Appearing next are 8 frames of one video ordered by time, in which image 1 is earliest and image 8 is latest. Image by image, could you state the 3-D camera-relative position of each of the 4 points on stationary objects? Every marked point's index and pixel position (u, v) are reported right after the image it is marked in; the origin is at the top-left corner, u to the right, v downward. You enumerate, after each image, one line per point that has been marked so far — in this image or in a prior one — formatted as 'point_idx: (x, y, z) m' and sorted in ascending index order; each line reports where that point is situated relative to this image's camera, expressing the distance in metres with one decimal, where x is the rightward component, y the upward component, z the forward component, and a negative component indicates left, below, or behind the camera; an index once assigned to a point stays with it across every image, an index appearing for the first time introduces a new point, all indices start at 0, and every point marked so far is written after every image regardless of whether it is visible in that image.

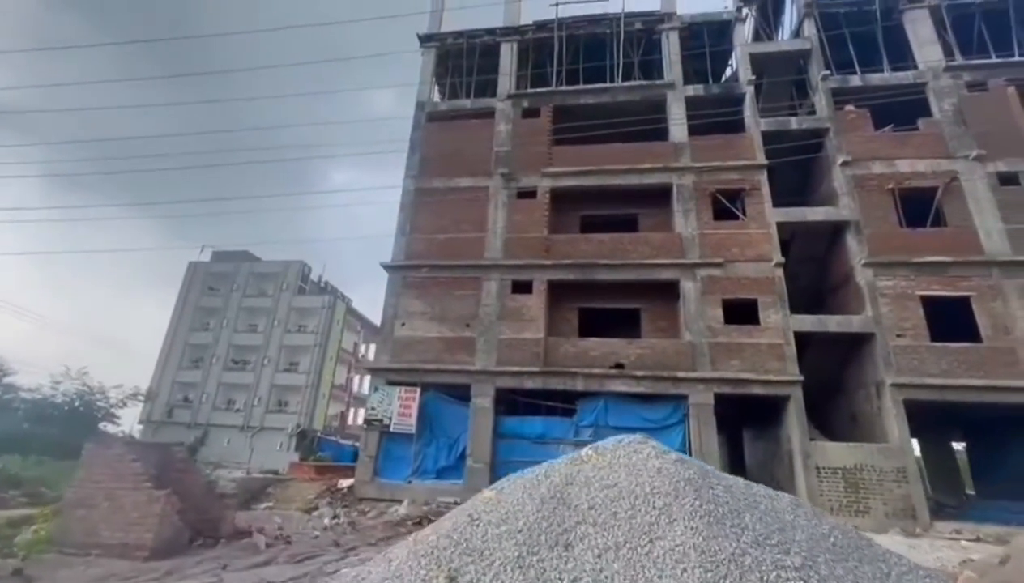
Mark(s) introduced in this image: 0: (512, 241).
0: (+0.4, +1.6, +18.0) m
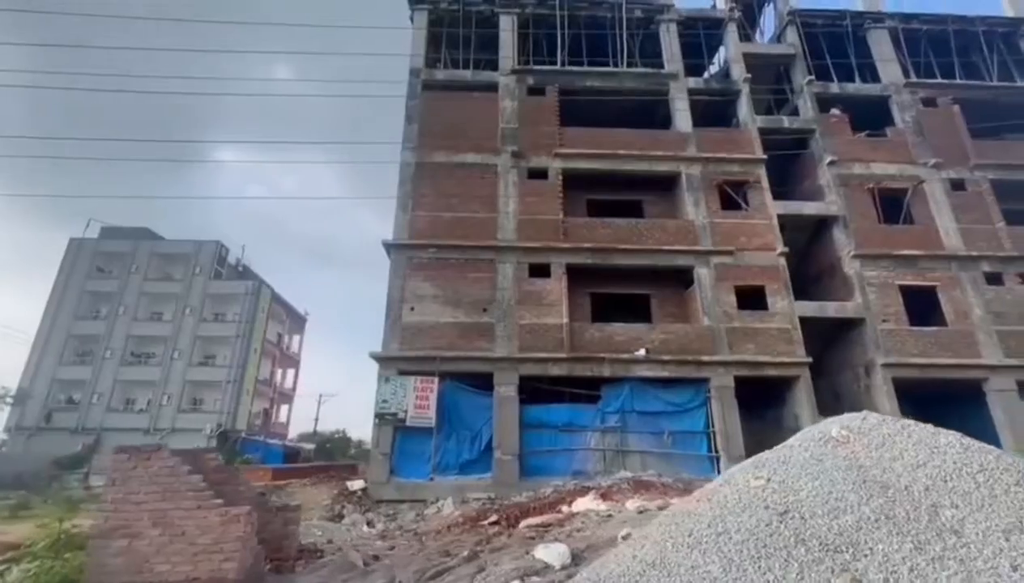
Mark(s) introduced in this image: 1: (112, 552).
0: (+0.4, +2.0, +17.4) m
1: (-4.7, -3.0, +6.8) m
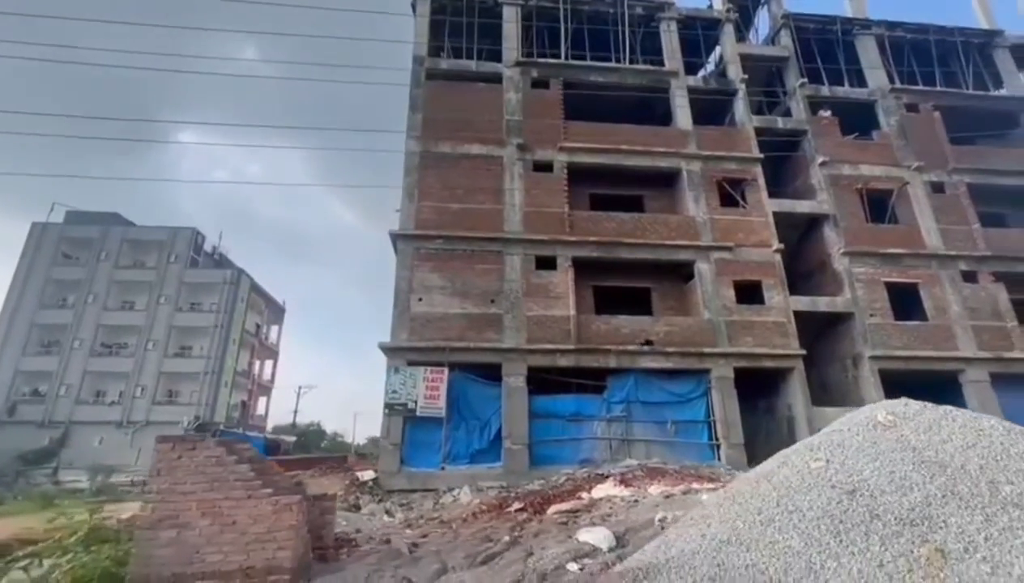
0: (+0.5, +2.3, +17.5) m
1: (-4.0, -2.8, +6.7) m
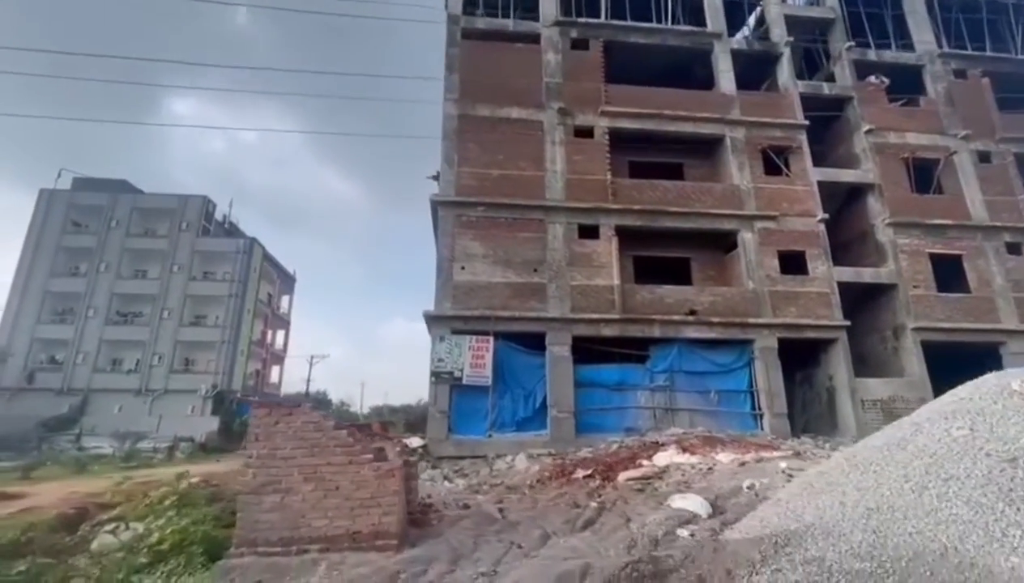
0: (+1.6, +3.2, +17.2) m
1: (-2.7, -2.4, +6.5) m
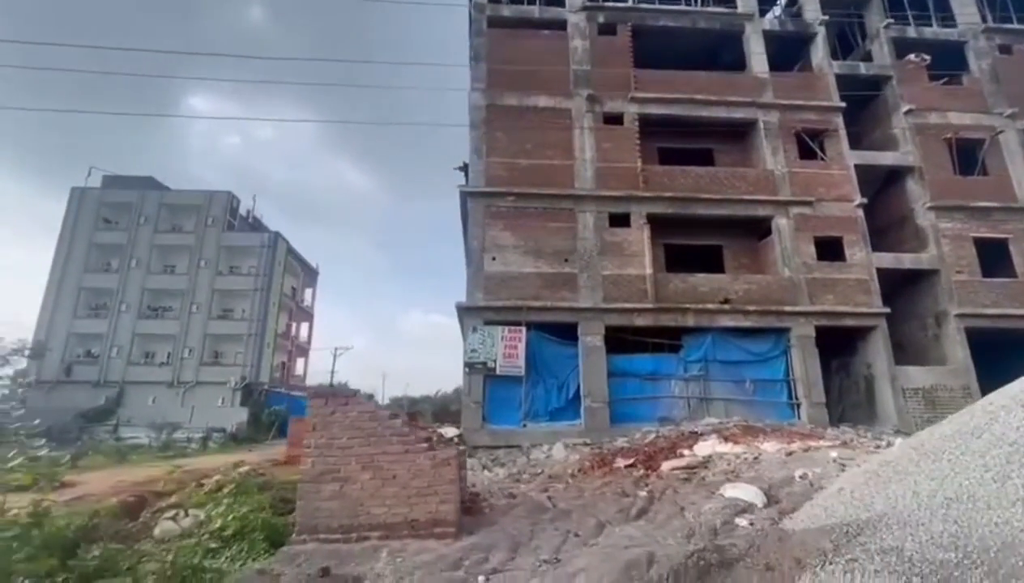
0: (+2.5, +3.5, +17.1) m
1: (-2.1, -2.3, +6.6) m
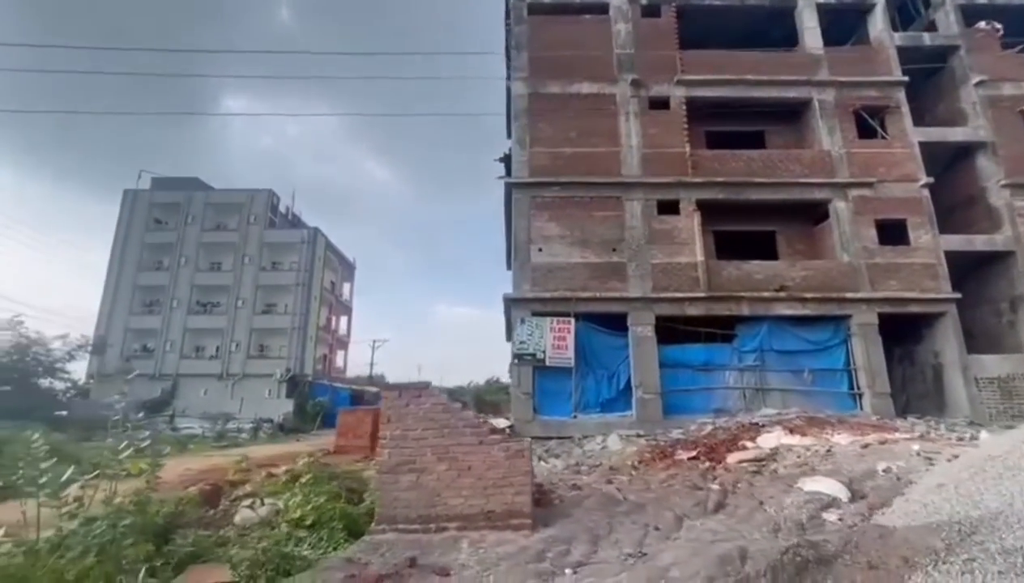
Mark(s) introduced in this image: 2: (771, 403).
0: (+3.8, +3.8, +16.7) m
1: (-1.2, -2.2, +6.6) m
2: (+6.5, -2.8, +14.7) m
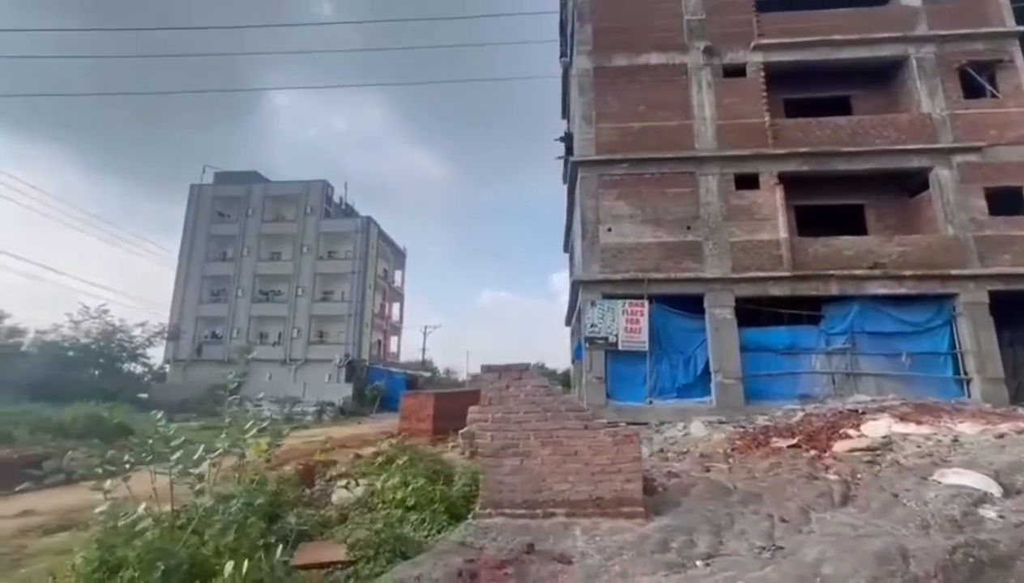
0: (+5.7, +4.3, +15.8) m
1: (0.0, -1.9, +6.2) m
2: (+8.2, -2.3, +13.7) m
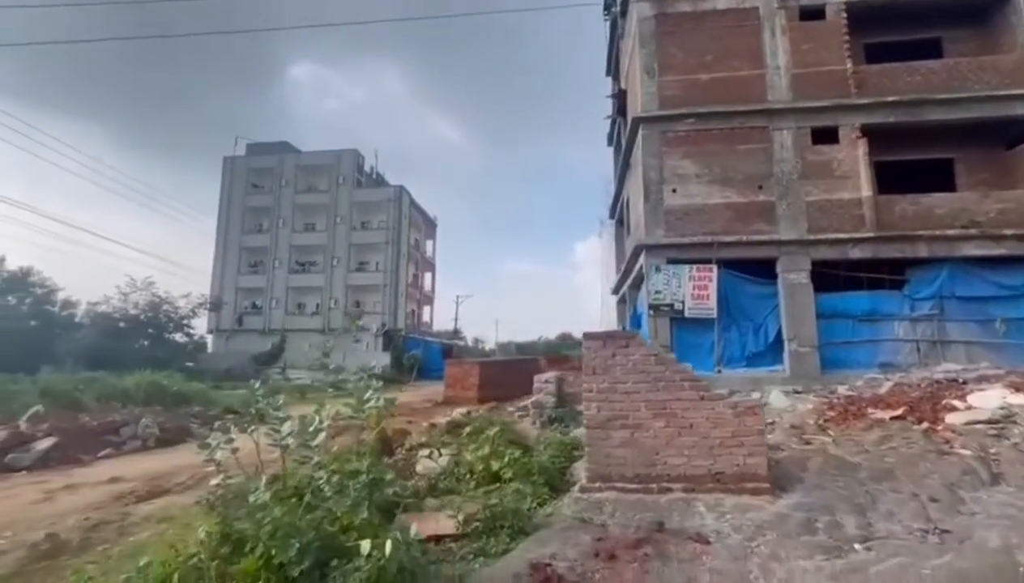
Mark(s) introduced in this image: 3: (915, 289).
0: (+7.2, +5.3, +14.7) m
1: (+1.1, -1.5, +5.7) m
2: (+9.7, -1.4, +12.8) m
3: (+9.2, +0.1, +13.4) m
